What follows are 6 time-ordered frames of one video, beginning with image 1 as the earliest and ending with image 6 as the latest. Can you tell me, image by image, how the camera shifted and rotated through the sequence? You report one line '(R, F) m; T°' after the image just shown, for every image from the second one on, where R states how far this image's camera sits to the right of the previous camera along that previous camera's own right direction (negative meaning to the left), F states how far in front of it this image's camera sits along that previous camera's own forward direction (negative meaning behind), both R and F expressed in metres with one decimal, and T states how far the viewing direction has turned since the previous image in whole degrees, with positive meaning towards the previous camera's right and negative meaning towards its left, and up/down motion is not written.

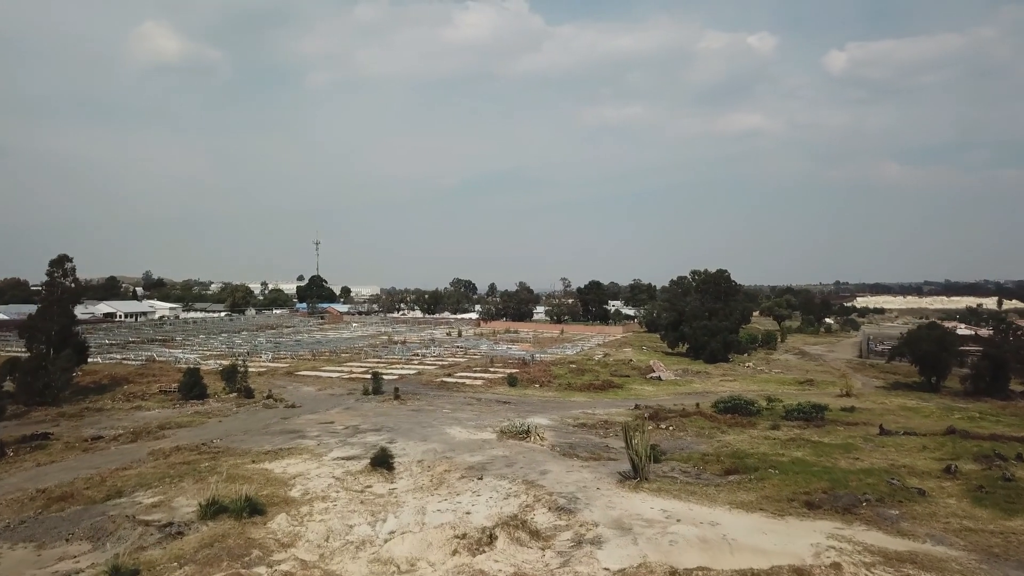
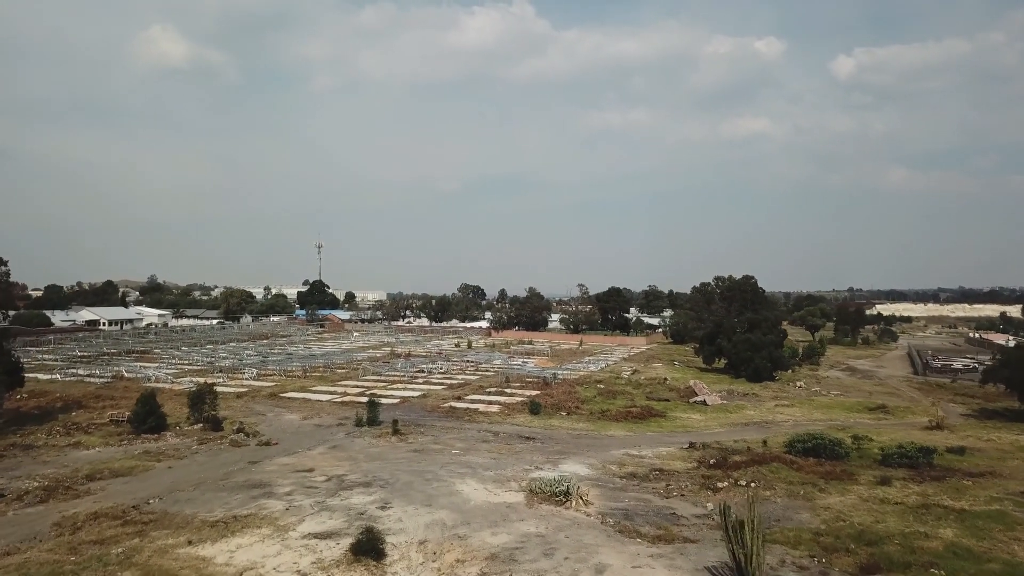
(-0.4, +4.1) m; -1°
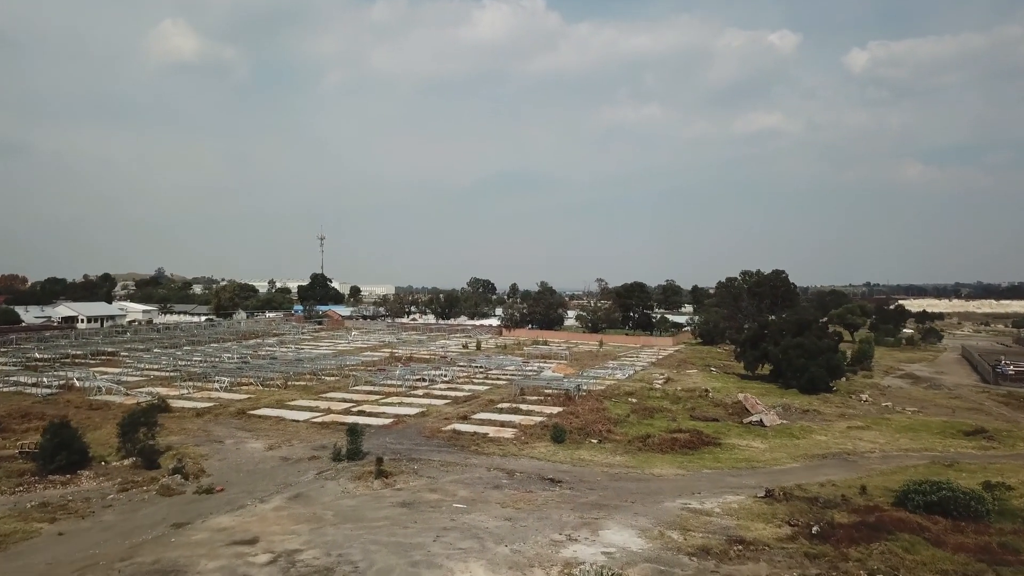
(-0.2, +4.3) m; -1°
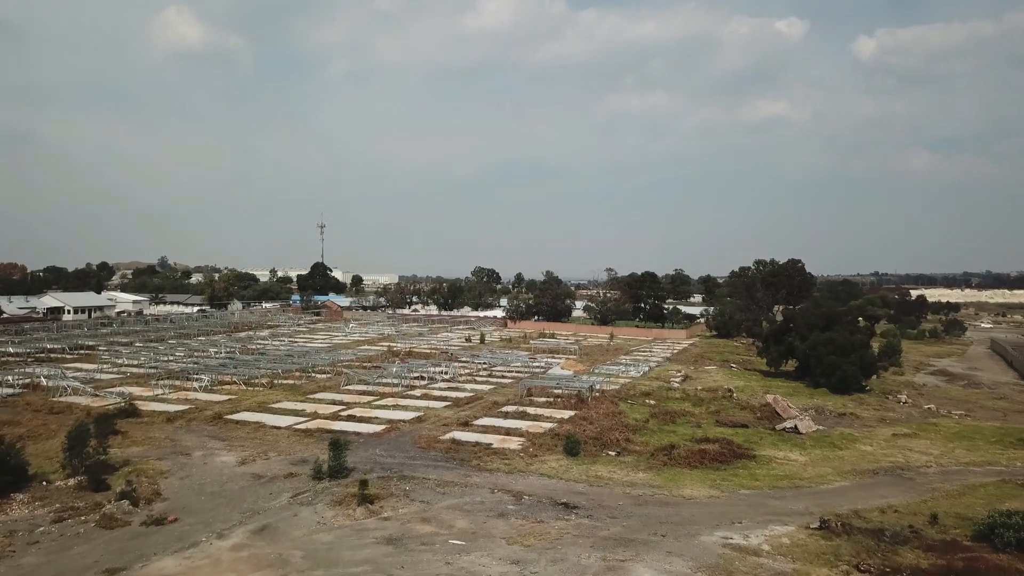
(0.0, +2.1) m; 0°
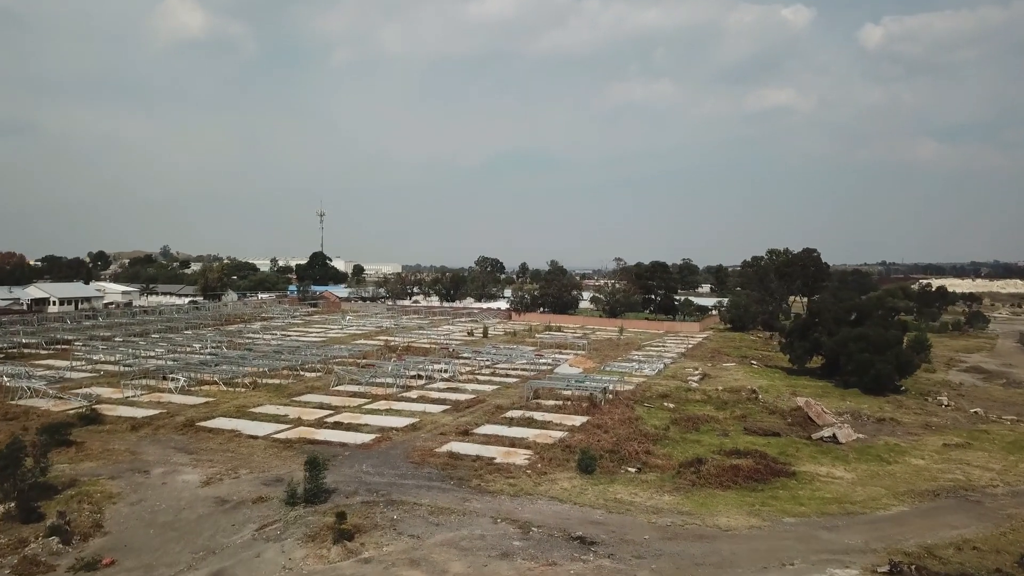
(0.0, +2.0) m; 0°
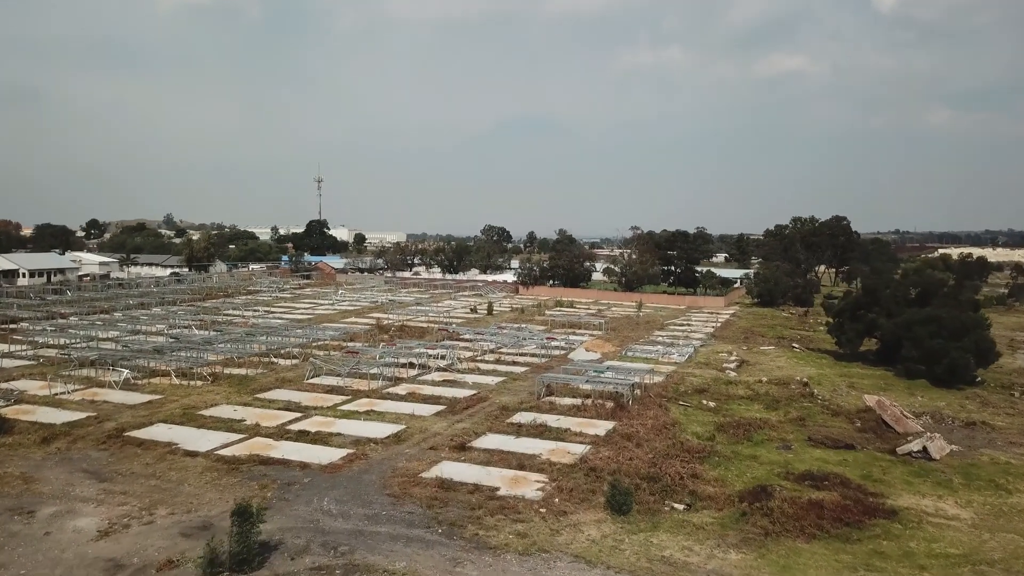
(0.0, +3.5) m; 0°
